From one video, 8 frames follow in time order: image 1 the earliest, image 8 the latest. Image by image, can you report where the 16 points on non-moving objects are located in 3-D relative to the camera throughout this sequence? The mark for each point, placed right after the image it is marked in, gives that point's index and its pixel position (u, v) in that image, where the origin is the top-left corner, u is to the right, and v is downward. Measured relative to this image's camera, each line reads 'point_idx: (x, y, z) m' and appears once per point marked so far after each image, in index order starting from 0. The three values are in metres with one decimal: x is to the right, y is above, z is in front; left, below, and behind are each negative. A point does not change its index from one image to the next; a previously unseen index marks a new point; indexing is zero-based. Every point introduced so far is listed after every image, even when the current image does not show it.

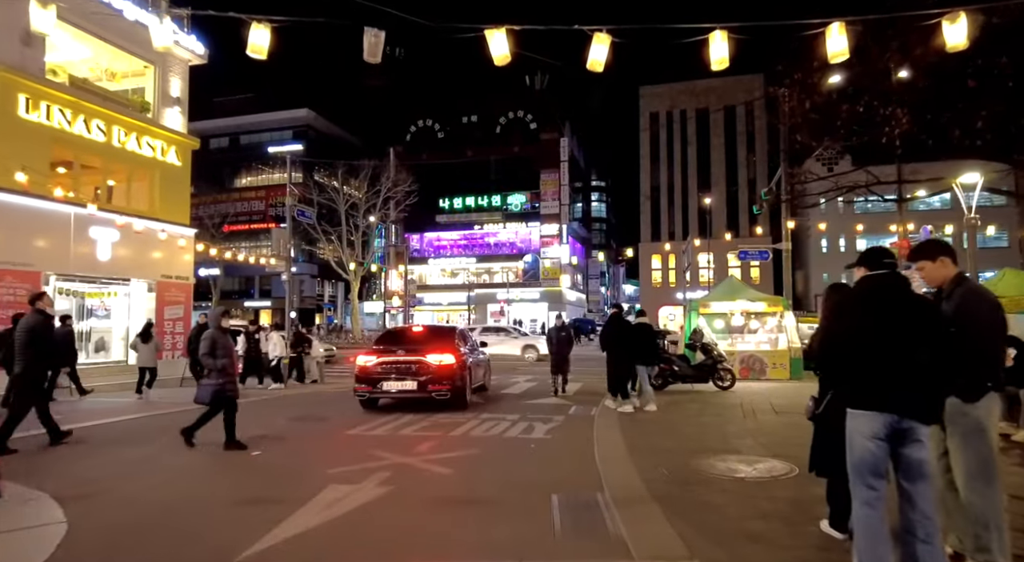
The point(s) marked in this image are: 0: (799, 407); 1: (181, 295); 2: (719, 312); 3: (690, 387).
0: (+5.0, -2.2, +12.1) m
1: (-9.2, -0.4, +19.3) m
2: (+6.1, -0.9, +20.2) m
3: (+4.3, -2.6, +16.7) m
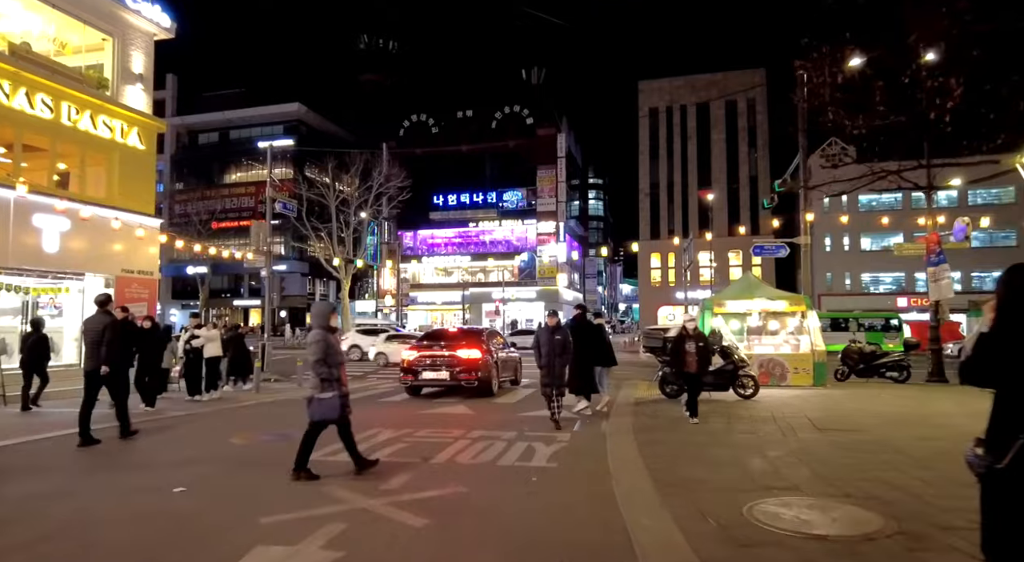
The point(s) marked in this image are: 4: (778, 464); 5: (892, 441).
0: (+5.0, -2.2, +10.4) m
1: (-9.3, -0.2, +17.5) m
2: (+6.0, -0.8, +18.5) m
3: (+4.2, -2.5, +15.0) m
4: (+2.9, -2.0, +7.4) m
5: (+4.9, -2.1, +8.8) m
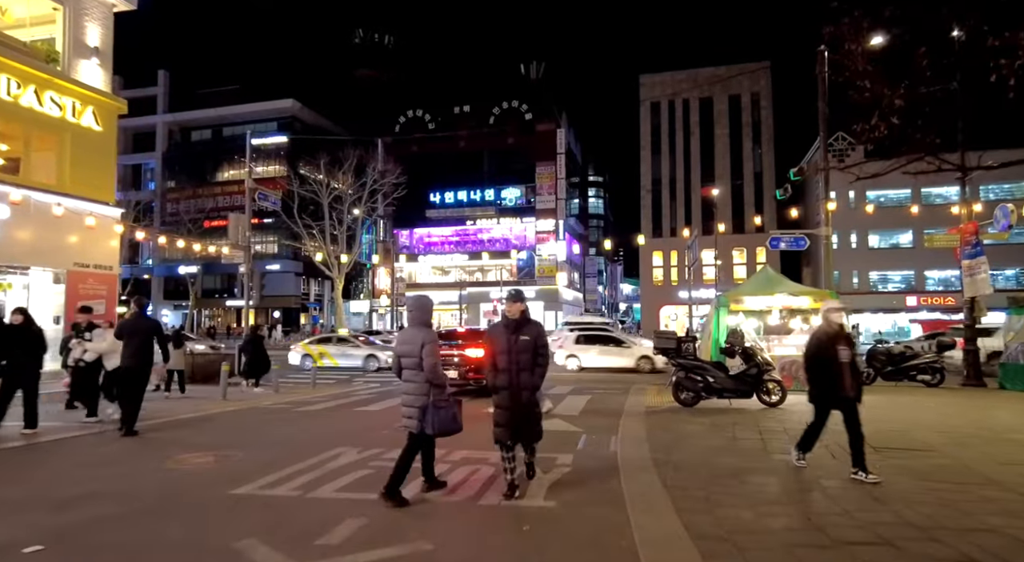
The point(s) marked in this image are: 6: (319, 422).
0: (+4.9, -2.0, +8.7) m
1: (-9.4, -0.1, +15.8) m
2: (+5.9, -0.7, +16.9) m
3: (+4.1, -2.4, +13.3) m
4: (+2.8, -1.8, +5.8) m
5: (+4.7, -1.9, +7.1) m
6: (-3.2, -2.3, +11.3) m
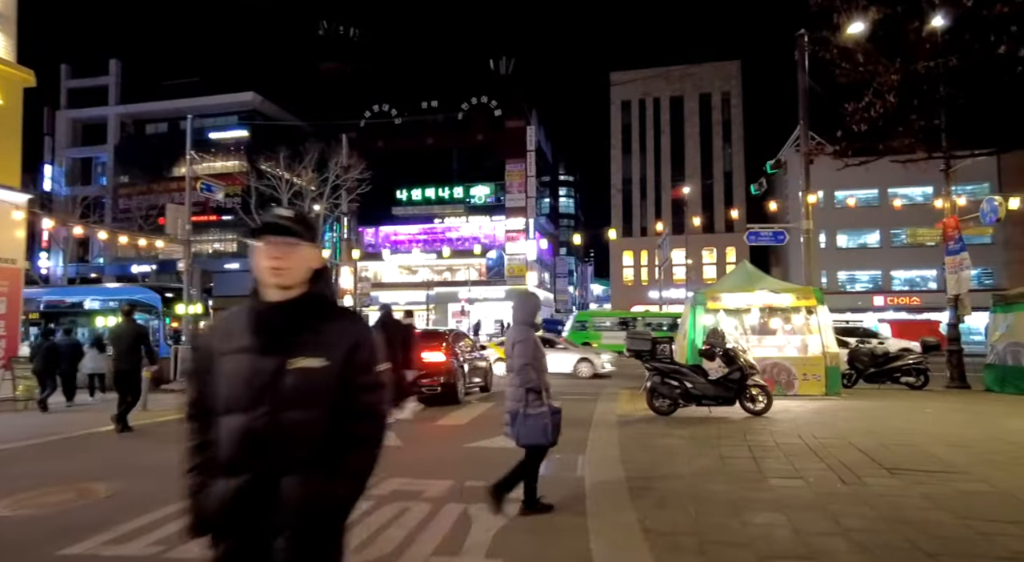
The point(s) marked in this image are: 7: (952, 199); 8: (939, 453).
0: (+4.3, -1.9, +7.5) m
1: (-10.3, 0.0, +14.0) m
2: (+5.0, -0.6, +15.7) m
3: (+3.4, -2.3, +12.0) m
4: (+2.3, -1.7, +4.4) m
5: (+4.3, -1.8, +5.9) m
6: (-3.8, -2.2, +9.7) m
7: (+12.0, +2.2, +18.9) m
8: (+4.9, -2.0, +7.9) m
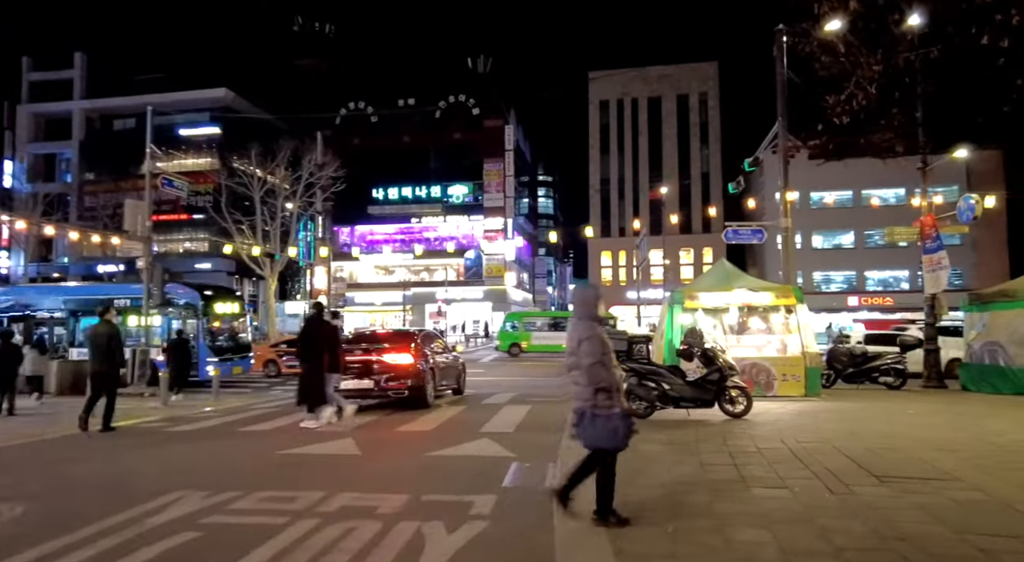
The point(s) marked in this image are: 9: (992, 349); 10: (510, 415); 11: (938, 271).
0: (+3.9, -1.9, +7.1) m
1: (-10.8, 0.0, +13.1) m
2: (+4.4, -0.6, +15.3) m
3: (+2.9, -2.2, +11.6) m
4: (+2.1, -1.7, +4.0) m
5: (+4.0, -1.8, +5.5) m
6: (-4.3, -2.1, +9.1) m
7: (+11.3, +2.2, +18.7) m
8: (+4.5, -1.9, +7.6) m
9: (+11.4, -1.6, +16.4) m
10: (0.0, -2.3, +11.9) m
11: (+10.9, +0.3, +17.7) m
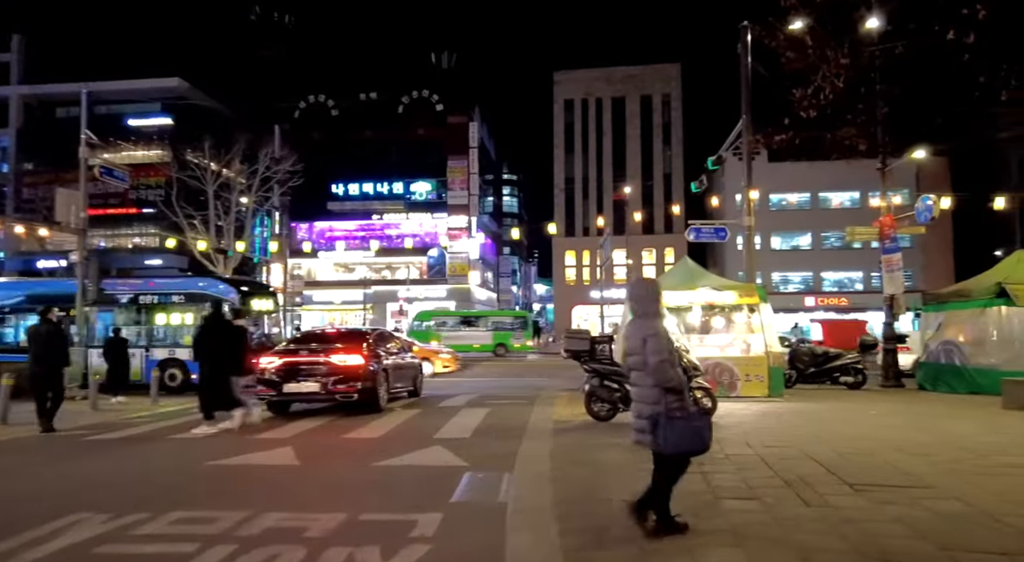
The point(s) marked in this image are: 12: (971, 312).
0: (+3.5, -1.8, +6.7) m
1: (-11.5, +0.1, +12.0) m
2: (+3.5, -0.5, +15.0) m
3: (+2.2, -2.2, +11.2) m
4: (+1.8, -1.7, +3.5) m
5: (+3.6, -1.8, +5.1) m
6: (-4.8, -2.1, +8.3) m
7: (+10.2, +2.2, +18.7) m
8: (+4.0, -1.9, +7.2) m
9: (+10.4, -1.6, +16.5) m
10: (-0.7, -2.3, +11.4) m
11: (+9.9, +0.3, +17.7) m
12: (+10.5, -0.7, +15.8) m
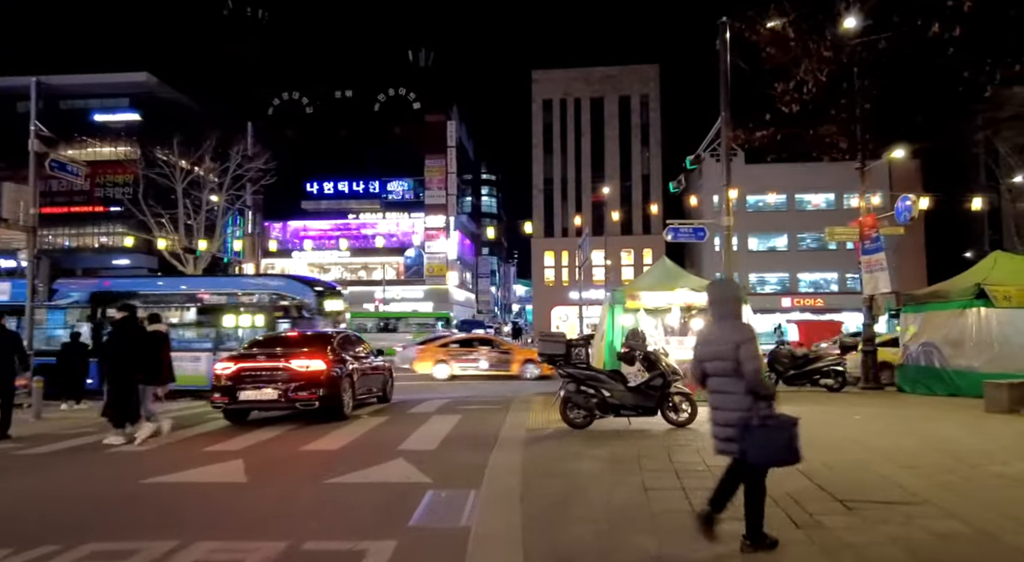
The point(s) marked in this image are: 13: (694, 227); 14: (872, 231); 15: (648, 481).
0: (+3.2, -1.9, +6.3) m
1: (-12.0, +0.1, +11.1) m
2: (+3.0, -0.5, +14.5) m
3: (+1.7, -2.2, +10.7) m
4: (+1.6, -1.7, +3.1) m
5: (+3.3, -1.8, +4.7) m
6: (-5.2, -2.1, +7.7) m
7: (+9.6, +2.2, +18.5) m
8: (+3.7, -1.9, +6.8) m
9: (+9.8, -1.6, +16.2) m
10: (-1.2, -2.3, +10.8) m
11: (+9.2, +0.2, +17.5) m
12: (+9.9, -0.7, +15.5) m
13: (+5.1, +1.5, +19.5) m
14: (+9.2, +1.3, +17.7) m
15: (+1.3, -1.9, +6.7) m
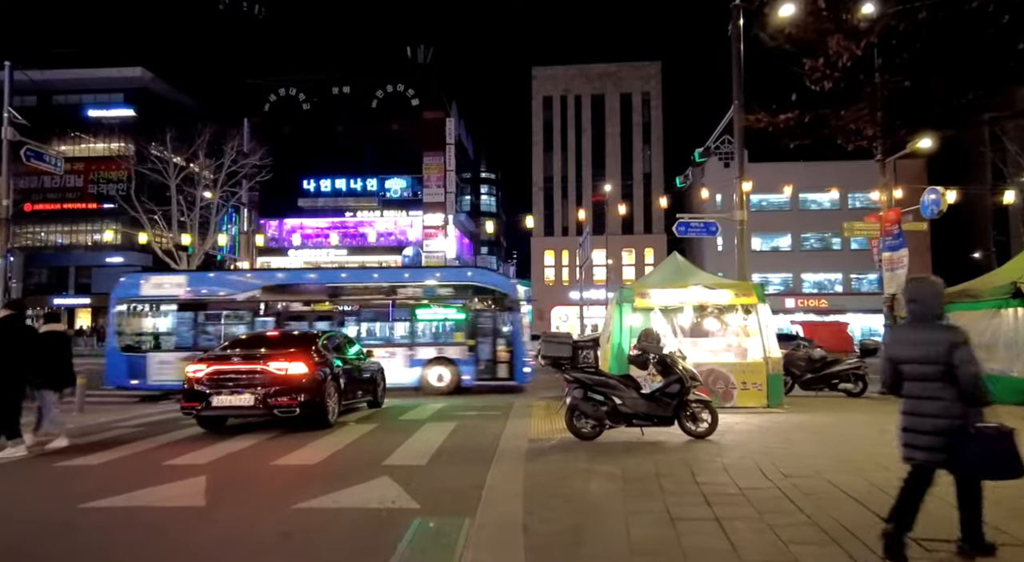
0: (+3.2, -1.8, +5.3) m
1: (-12.0, +0.2, +10.1) m
2: (+3.0, -0.5, +13.5) m
3: (+1.8, -2.1, +9.7) m
4: (+1.6, -1.6, +2.1) m
5: (+3.3, -1.7, +3.7) m
6: (-5.2, -2.0, +6.7) m
7: (+9.6, +2.3, +17.5) m
8: (+3.7, -1.9, +5.8) m
9: (+9.8, -1.6, +15.2) m
10: (-1.2, -2.2, +9.8) m
11: (+9.2, +0.3, +16.5) m
12: (+9.9, -0.7, +14.6) m
13: (+5.2, +1.6, +18.5) m
14: (+9.3, +1.3, +16.7) m
15: (+1.3, -1.9, +5.7) m
